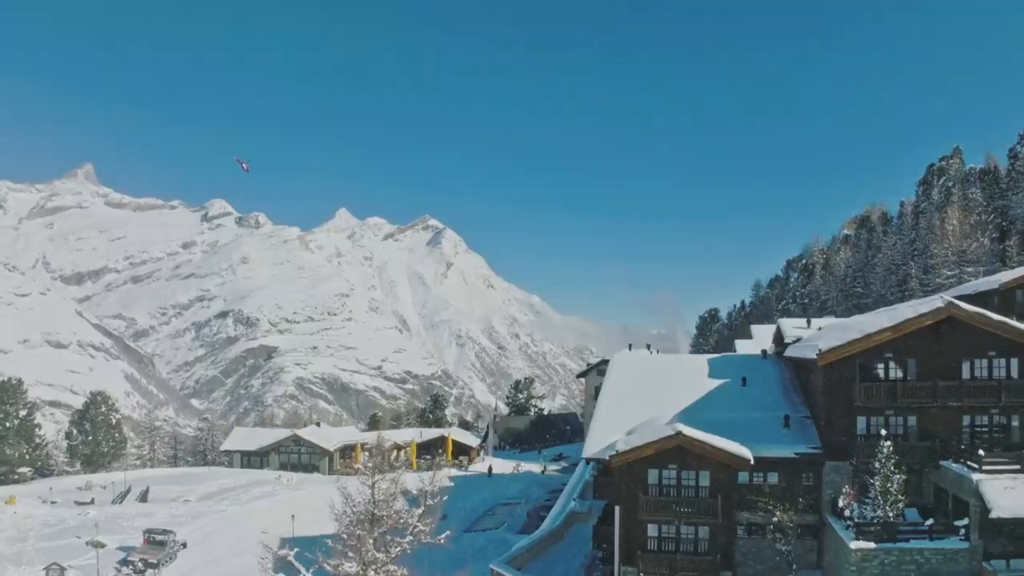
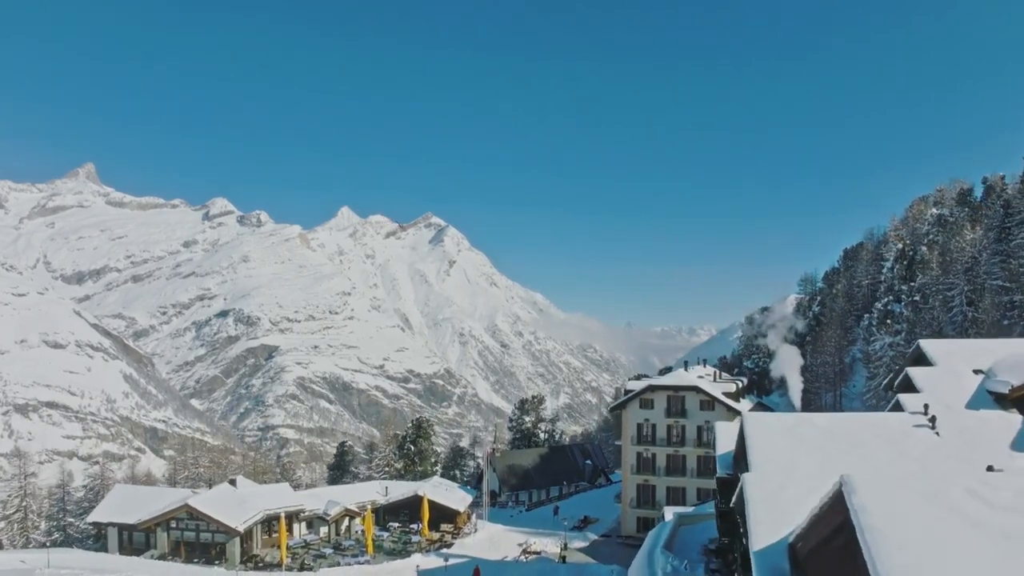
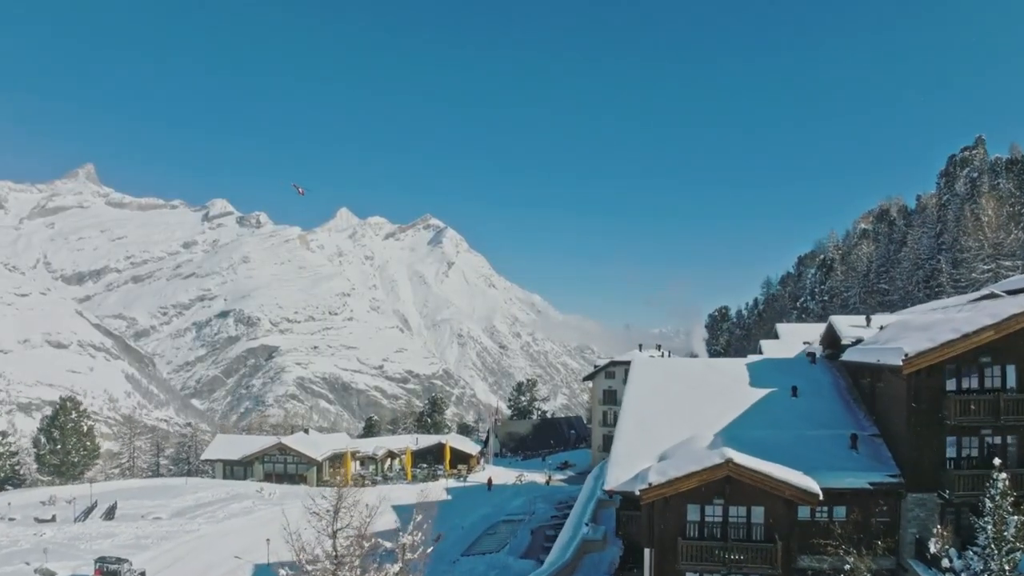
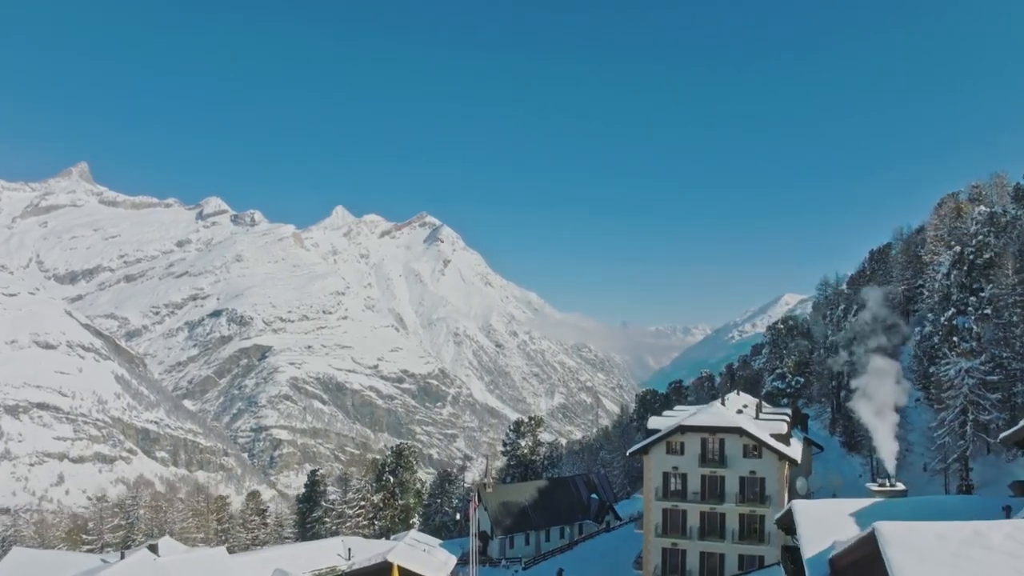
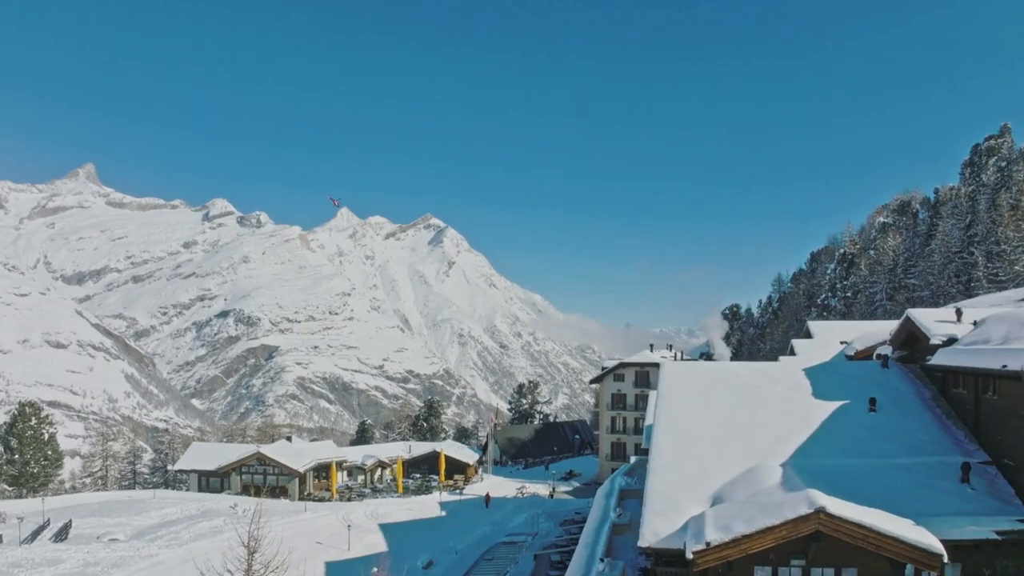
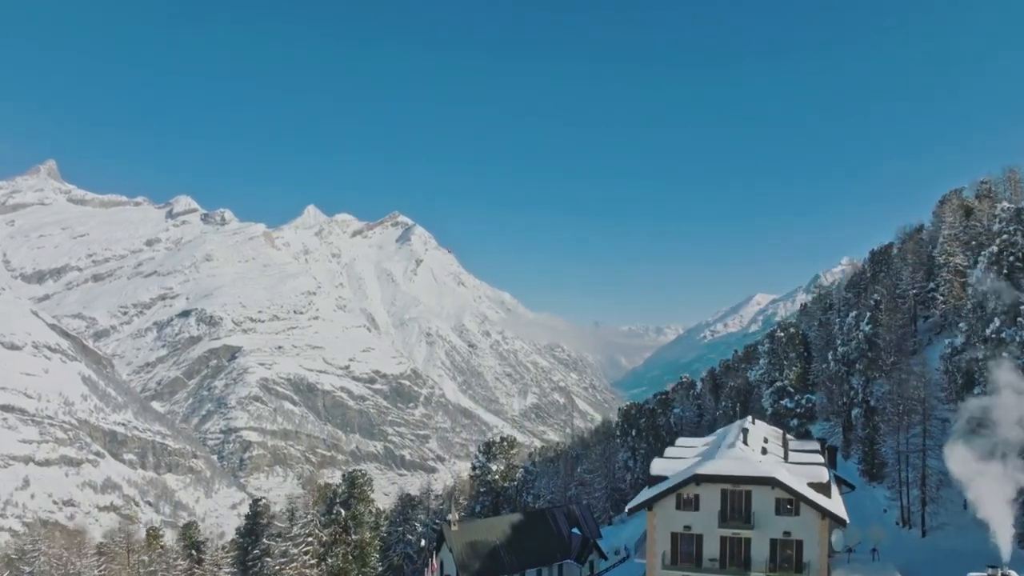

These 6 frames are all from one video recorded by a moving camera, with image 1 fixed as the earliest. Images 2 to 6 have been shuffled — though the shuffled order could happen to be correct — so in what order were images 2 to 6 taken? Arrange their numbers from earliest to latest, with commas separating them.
3, 5, 2, 4, 6
